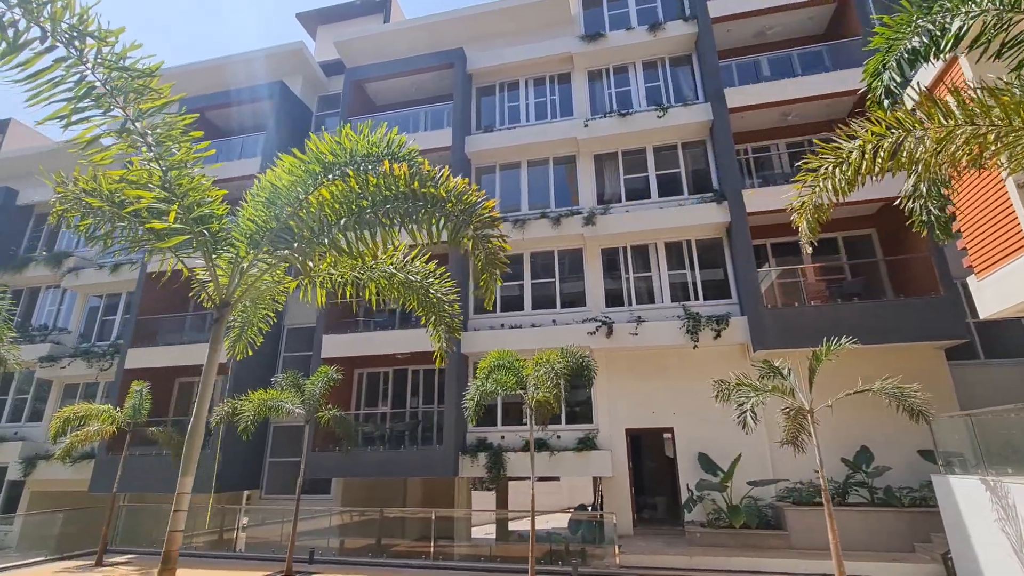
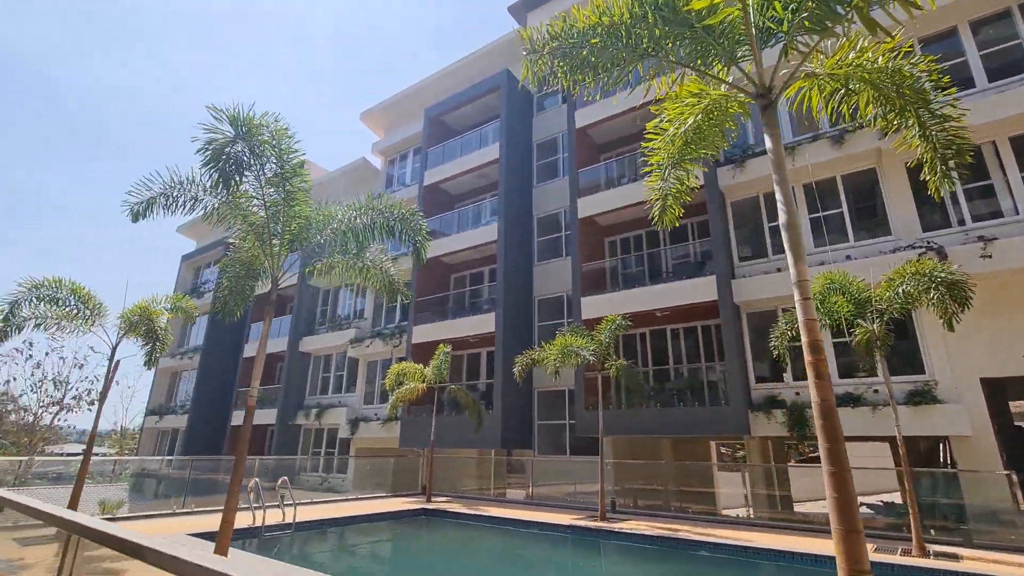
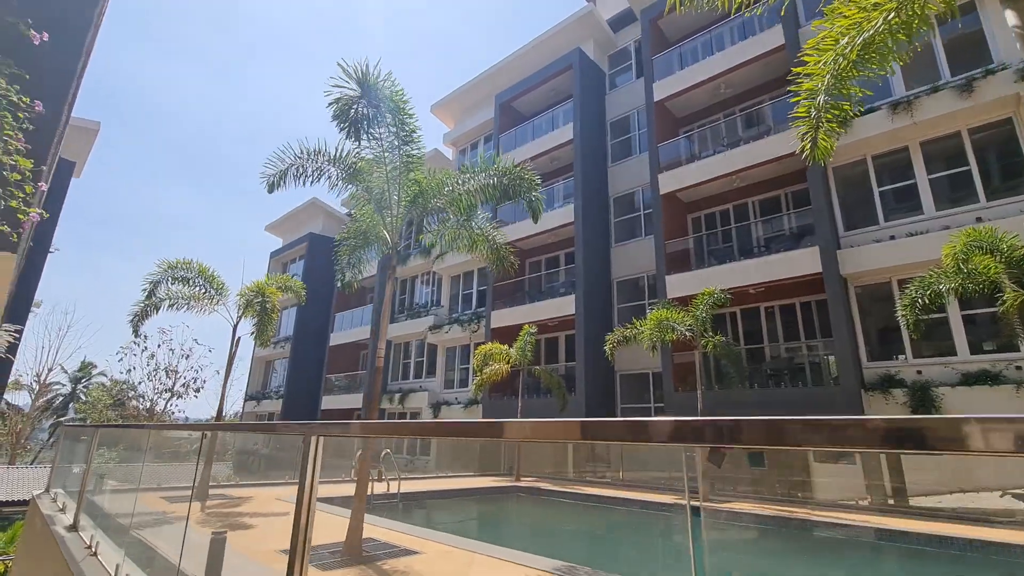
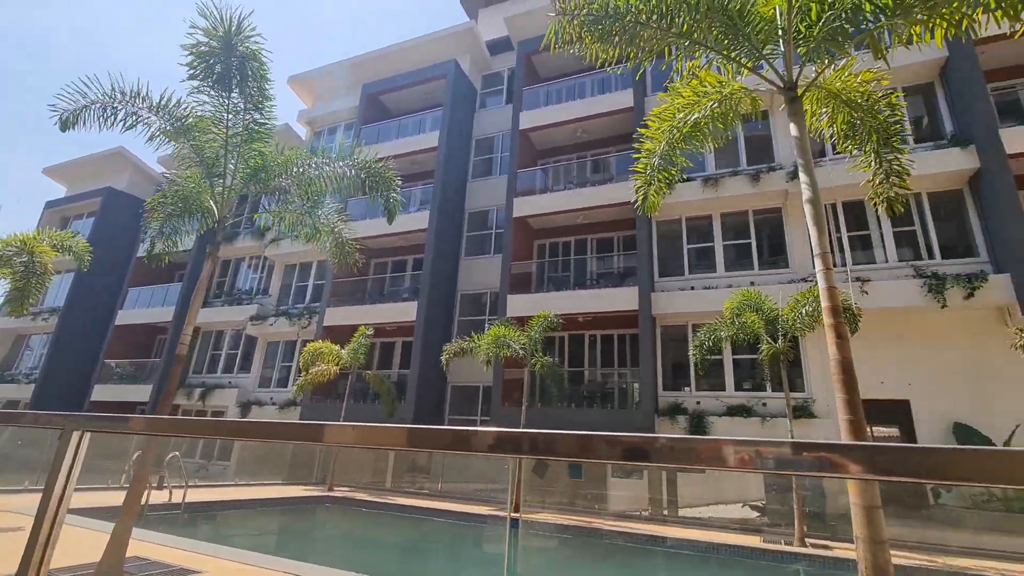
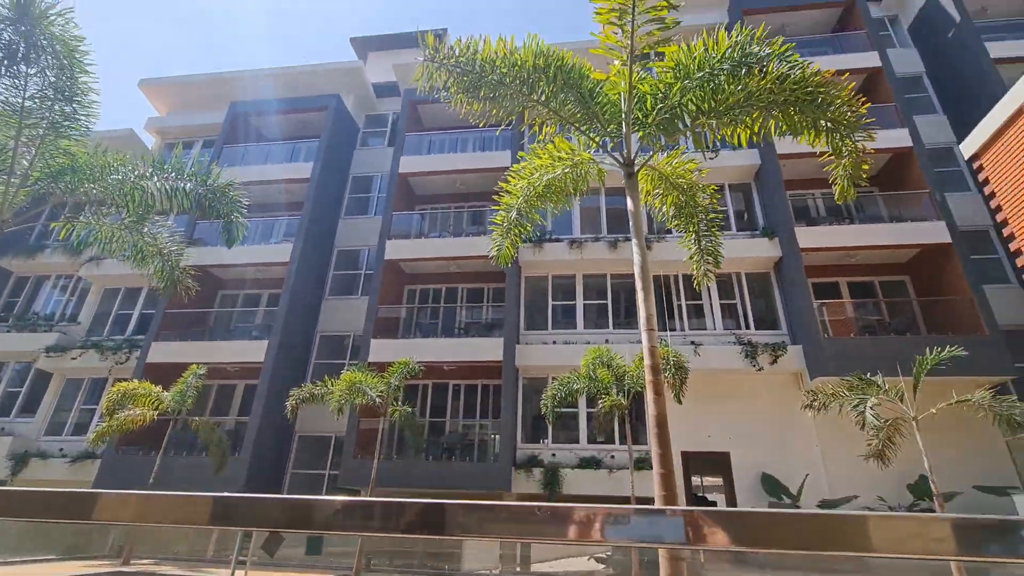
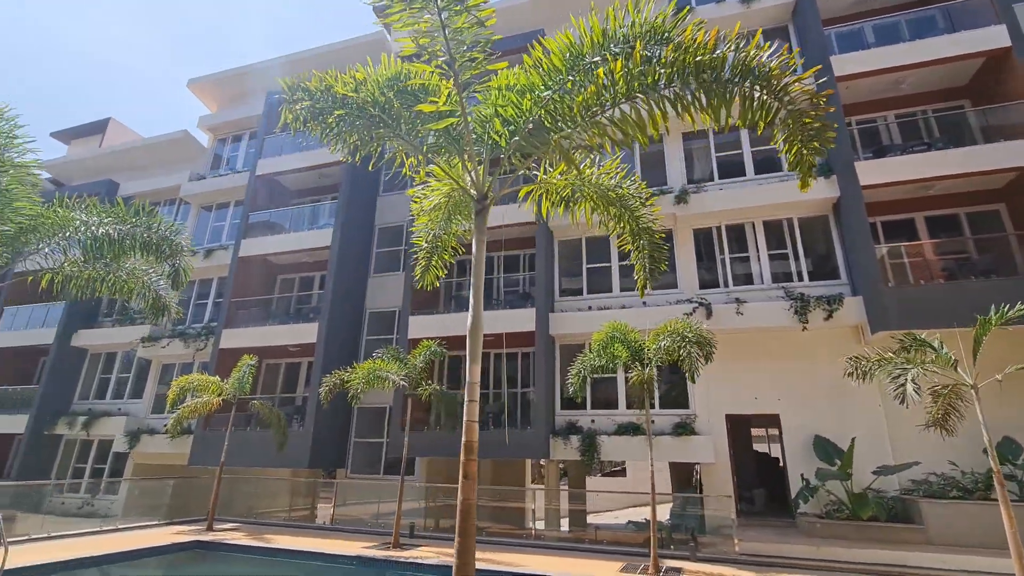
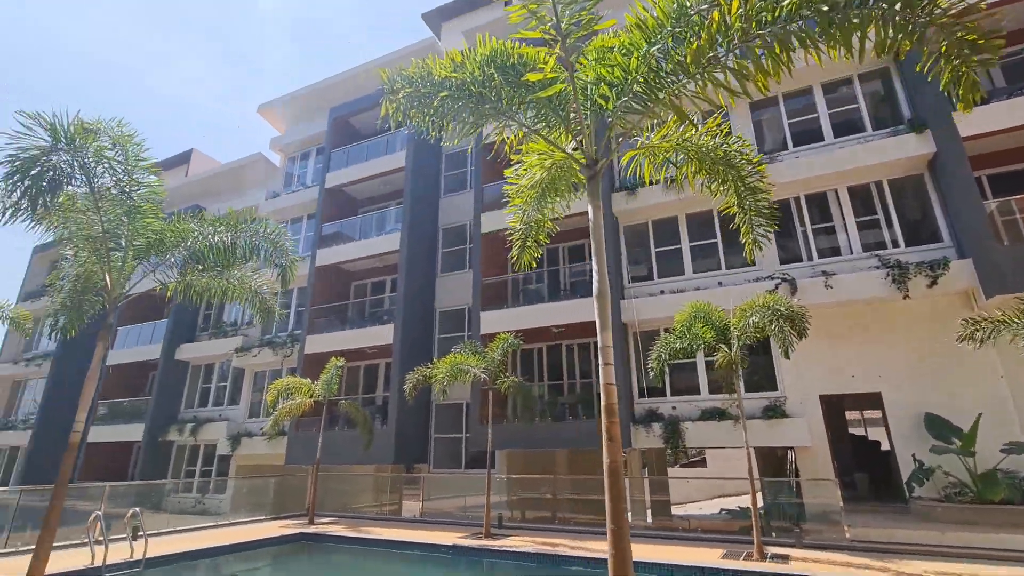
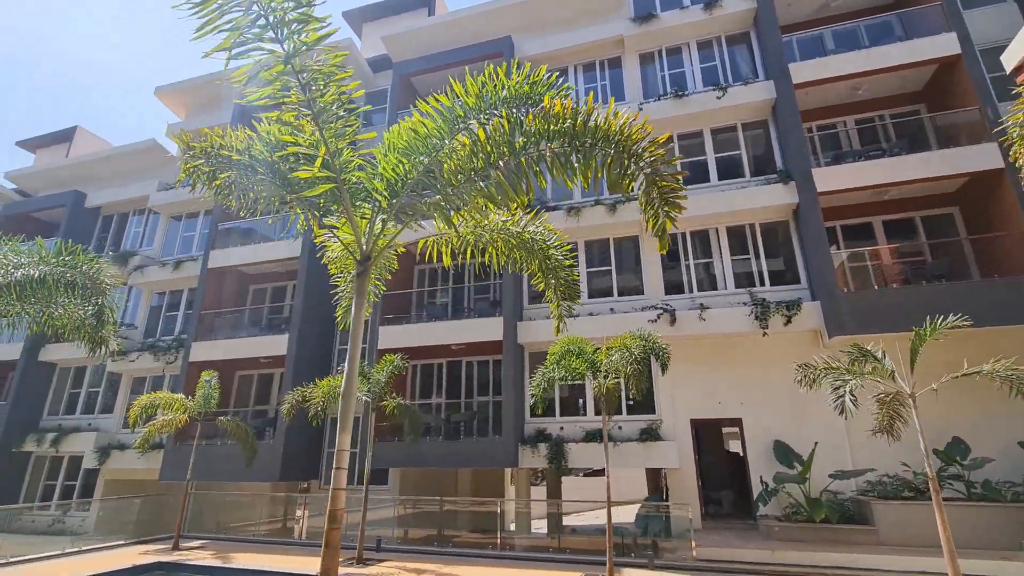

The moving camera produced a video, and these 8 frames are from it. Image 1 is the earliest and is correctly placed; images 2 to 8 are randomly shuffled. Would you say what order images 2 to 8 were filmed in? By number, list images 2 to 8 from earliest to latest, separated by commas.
8, 6, 7, 2, 3, 4, 5
